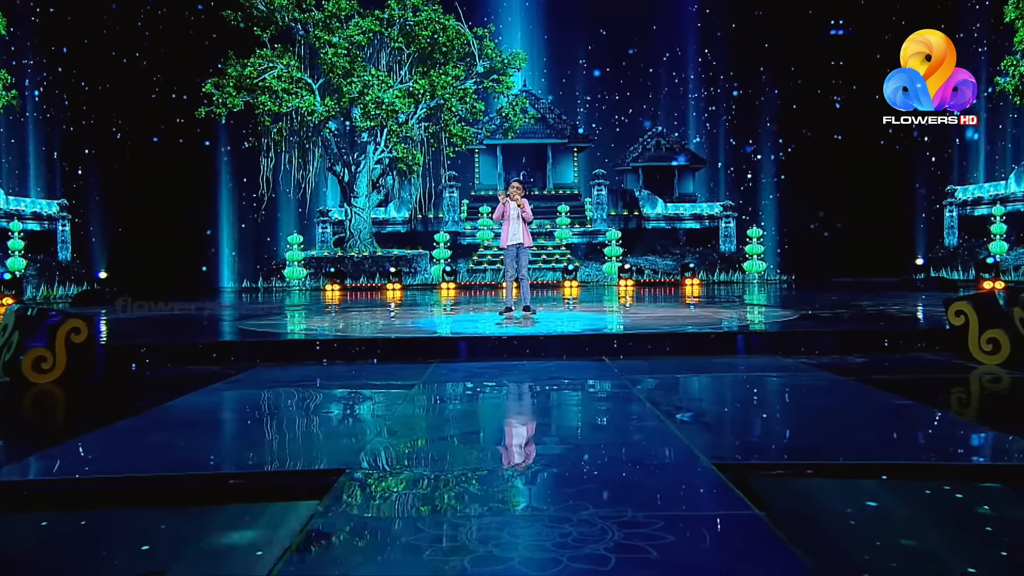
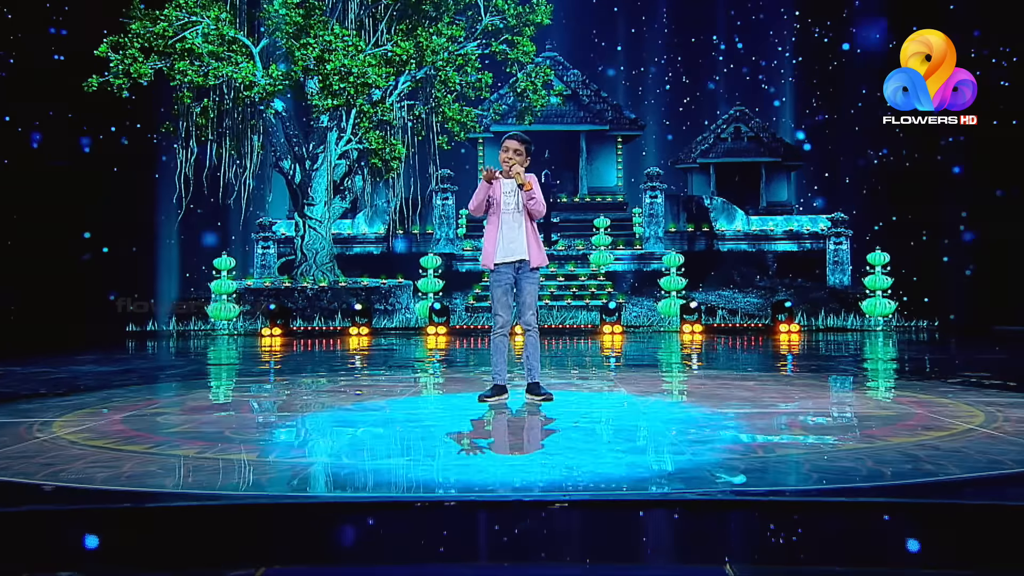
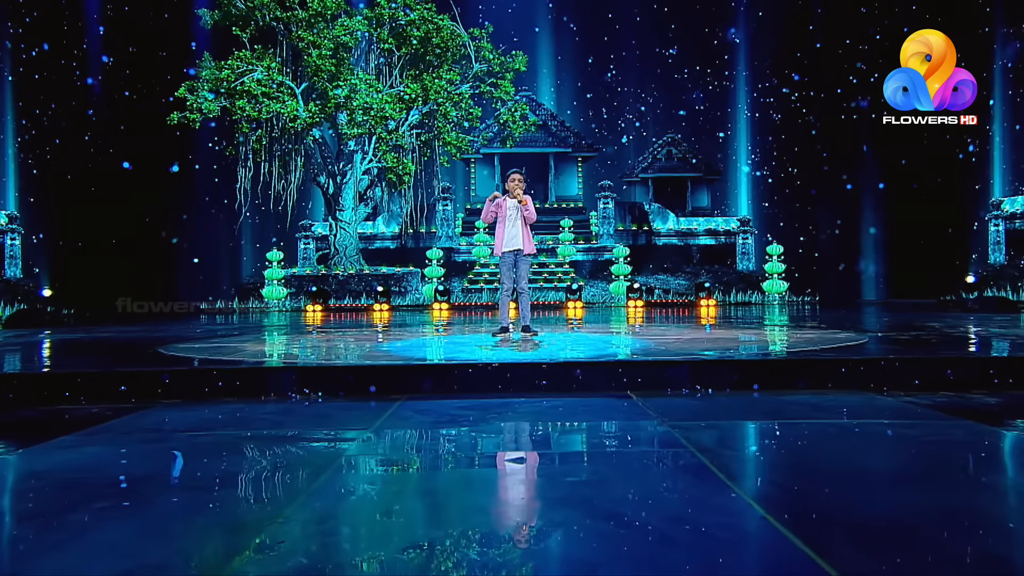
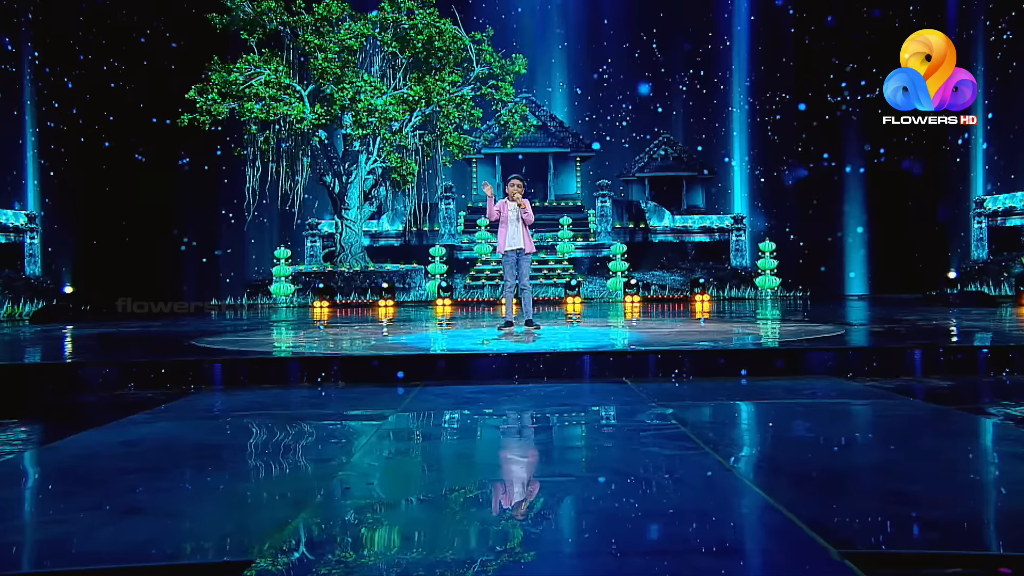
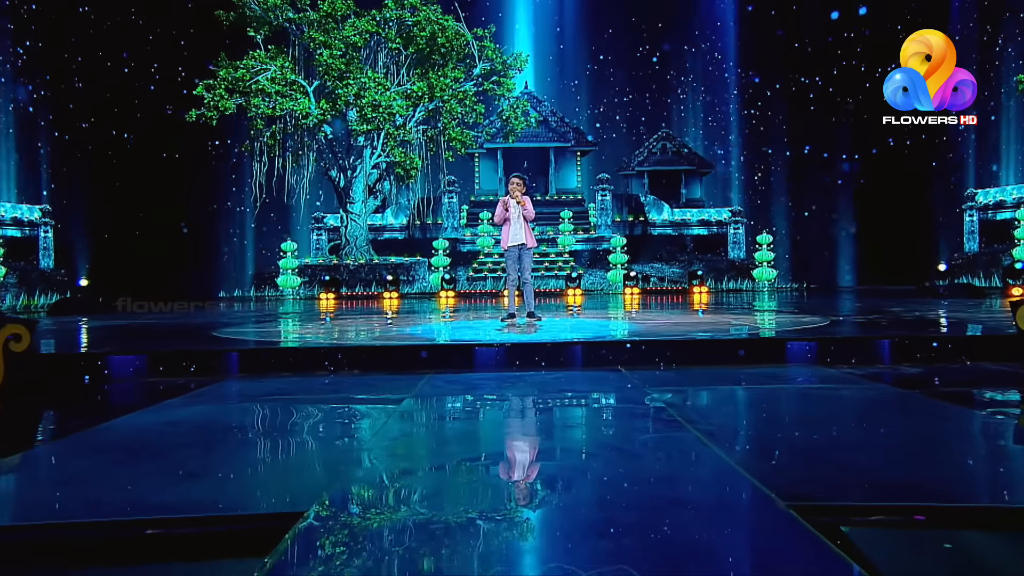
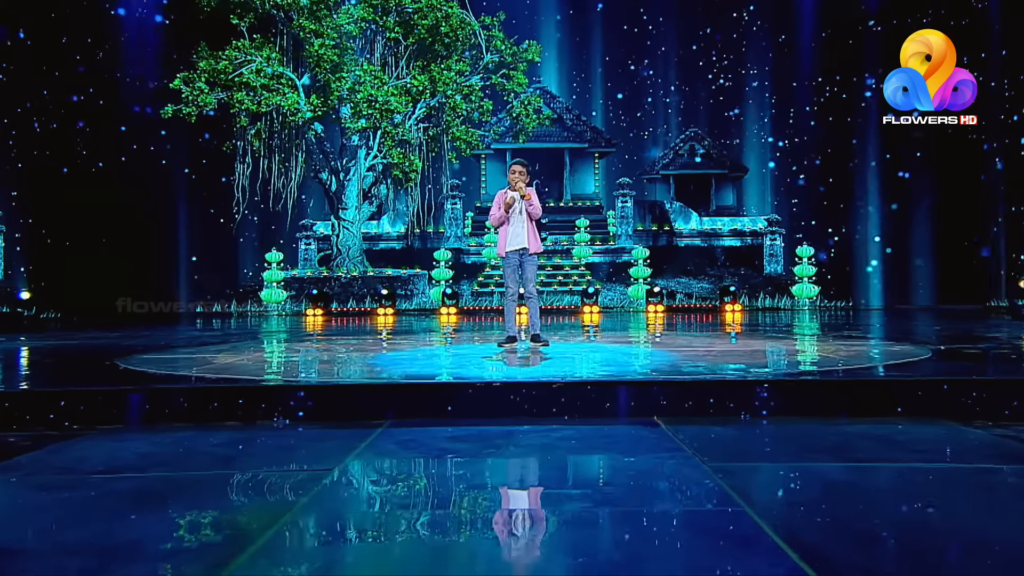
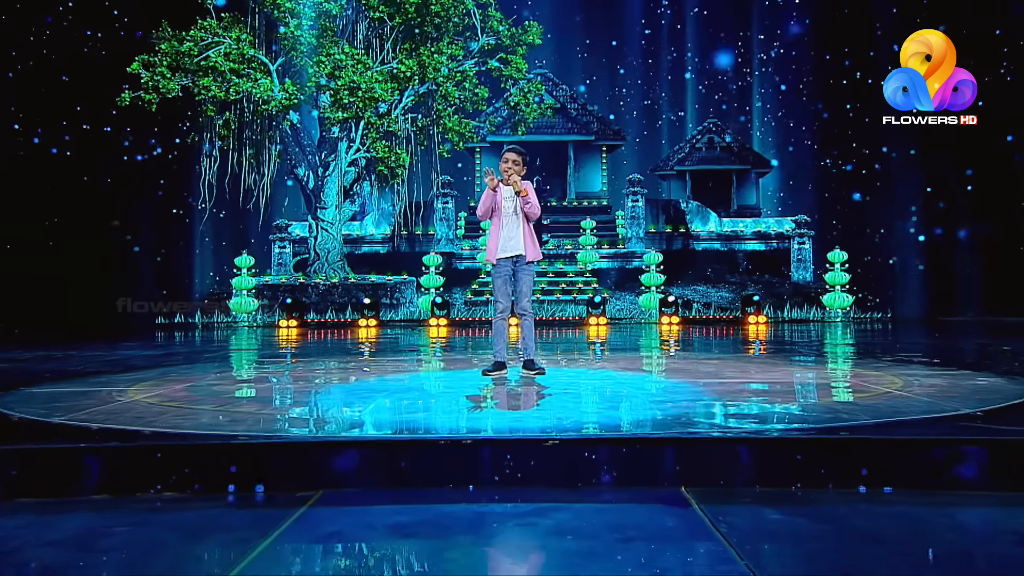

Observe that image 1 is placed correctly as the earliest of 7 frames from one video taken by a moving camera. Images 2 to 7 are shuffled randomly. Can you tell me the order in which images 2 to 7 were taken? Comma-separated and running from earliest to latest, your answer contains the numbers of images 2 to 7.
5, 4, 3, 6, 7, 2
